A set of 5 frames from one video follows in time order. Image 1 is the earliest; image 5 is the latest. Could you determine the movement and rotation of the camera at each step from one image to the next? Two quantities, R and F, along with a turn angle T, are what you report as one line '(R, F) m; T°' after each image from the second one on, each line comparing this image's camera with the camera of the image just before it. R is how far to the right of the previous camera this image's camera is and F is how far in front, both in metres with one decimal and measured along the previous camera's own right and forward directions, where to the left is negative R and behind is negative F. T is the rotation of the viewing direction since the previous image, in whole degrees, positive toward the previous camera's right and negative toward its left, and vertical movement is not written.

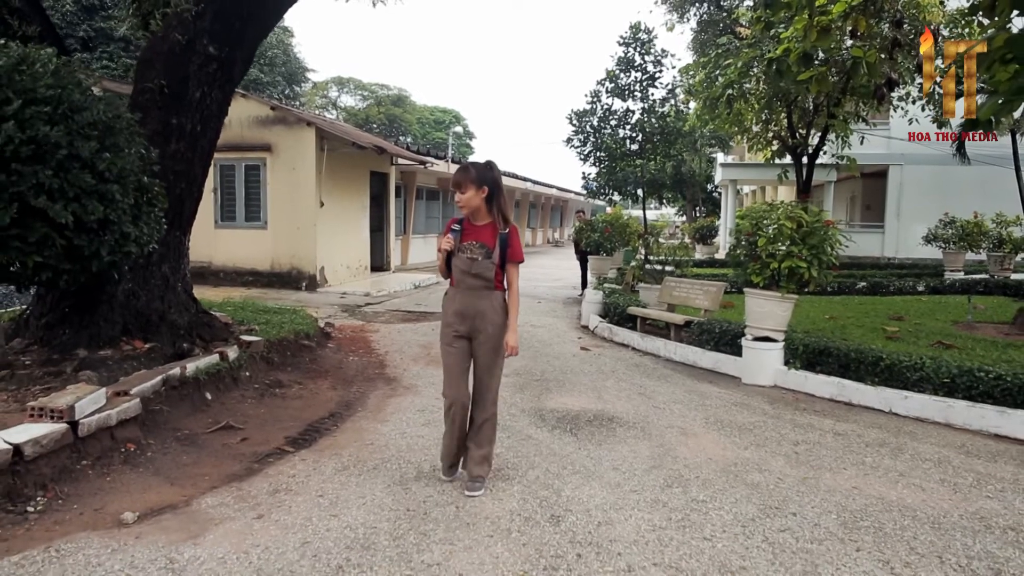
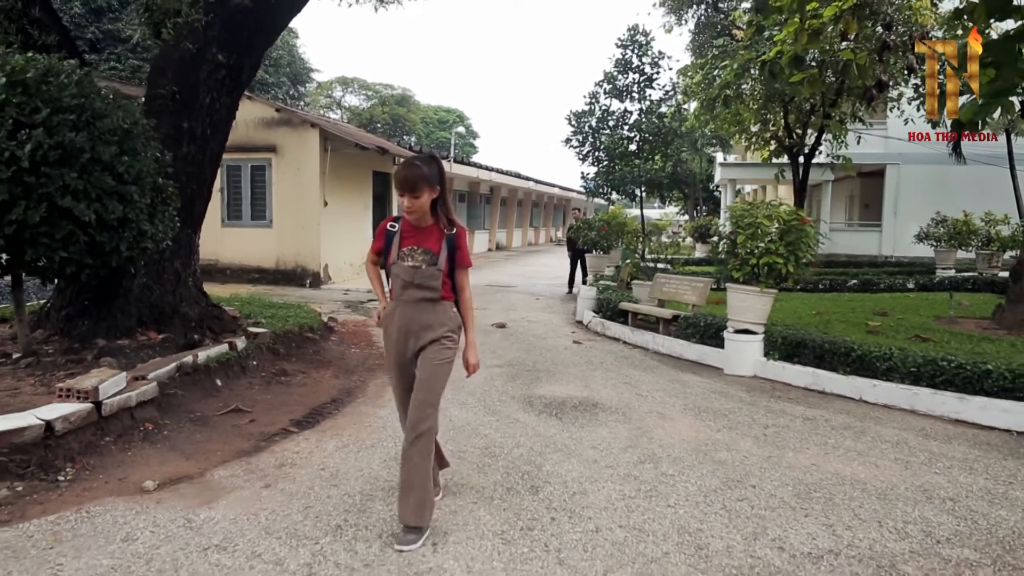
(+0.1, -0.4) m; 0°
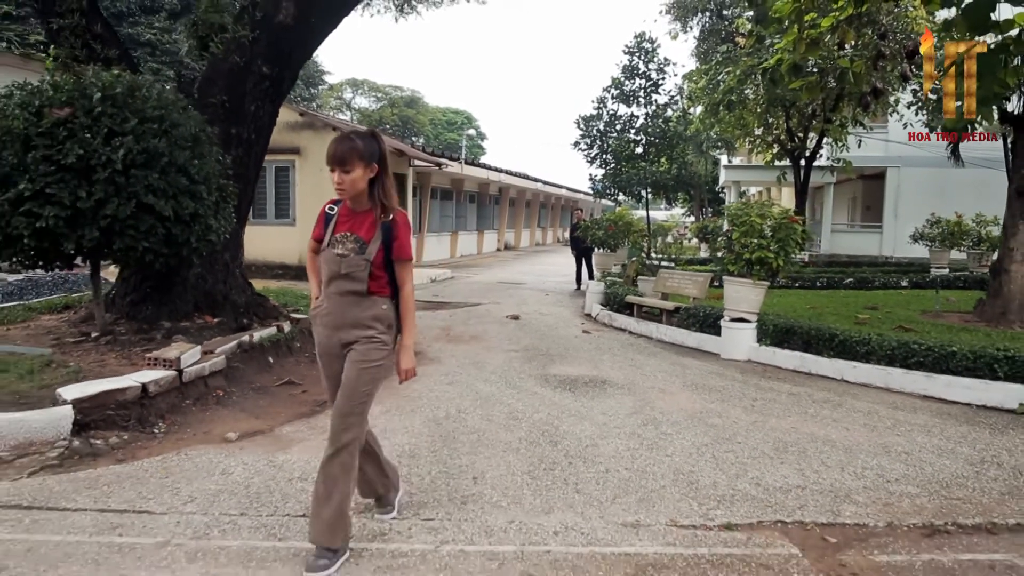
(-0.1, -0.7) m; 0°
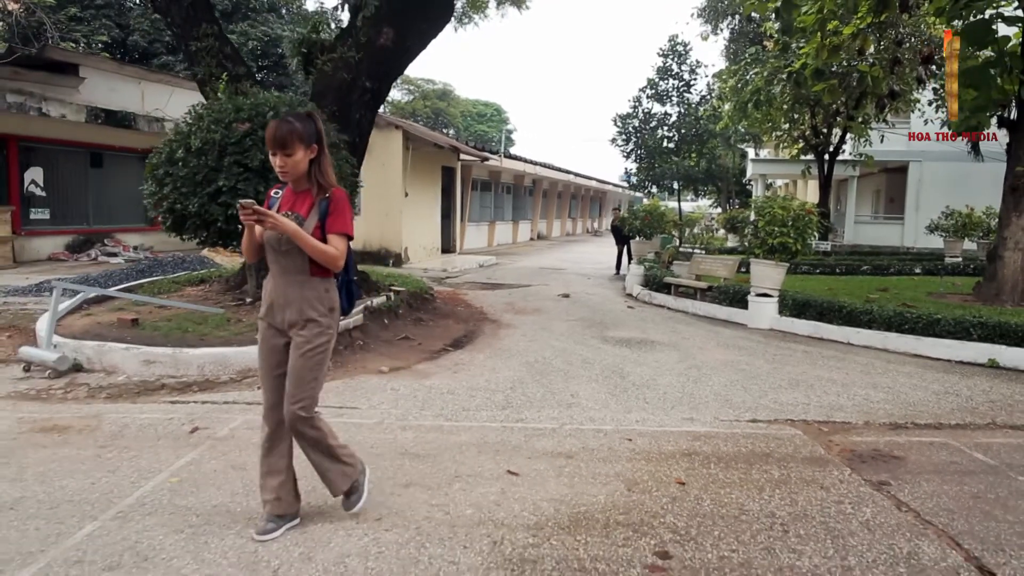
(-0.5, -1.5) m; -2°
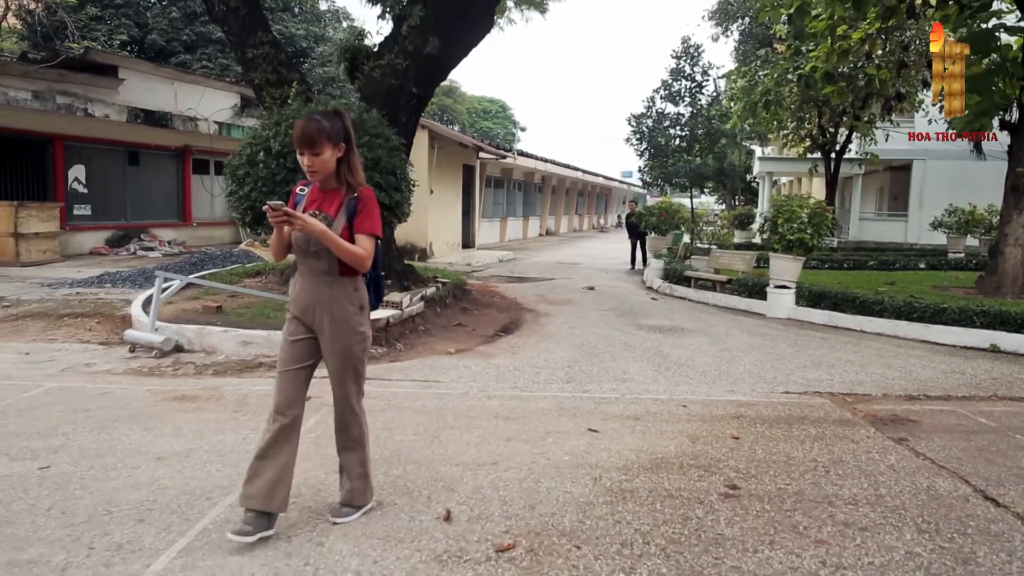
(-0.5, -0.7) m; 0°
